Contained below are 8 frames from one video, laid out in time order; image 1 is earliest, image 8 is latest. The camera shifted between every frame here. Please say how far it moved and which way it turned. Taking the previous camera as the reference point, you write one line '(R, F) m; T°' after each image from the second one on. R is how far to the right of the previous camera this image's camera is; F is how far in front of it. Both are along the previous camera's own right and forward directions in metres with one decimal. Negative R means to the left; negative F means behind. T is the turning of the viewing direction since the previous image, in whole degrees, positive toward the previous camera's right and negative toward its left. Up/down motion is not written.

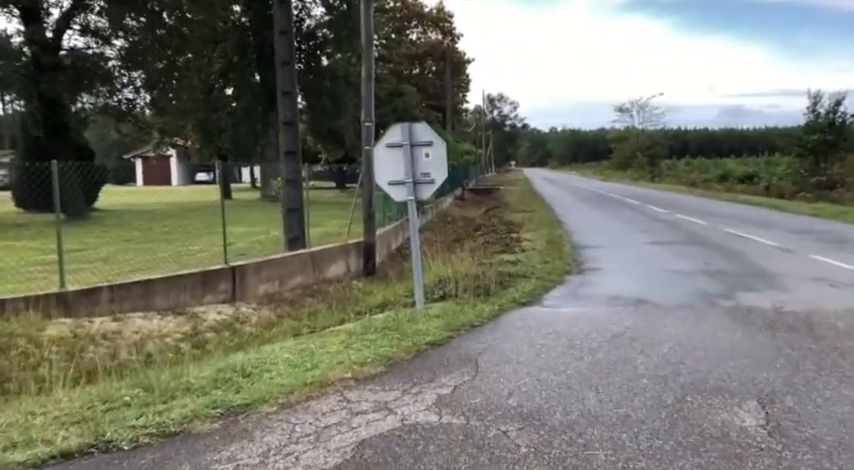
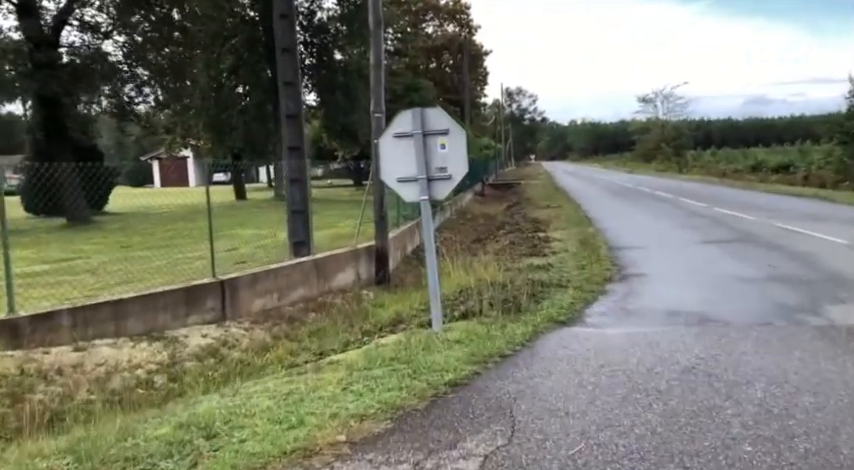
(0.0, +1.4) m; -1°
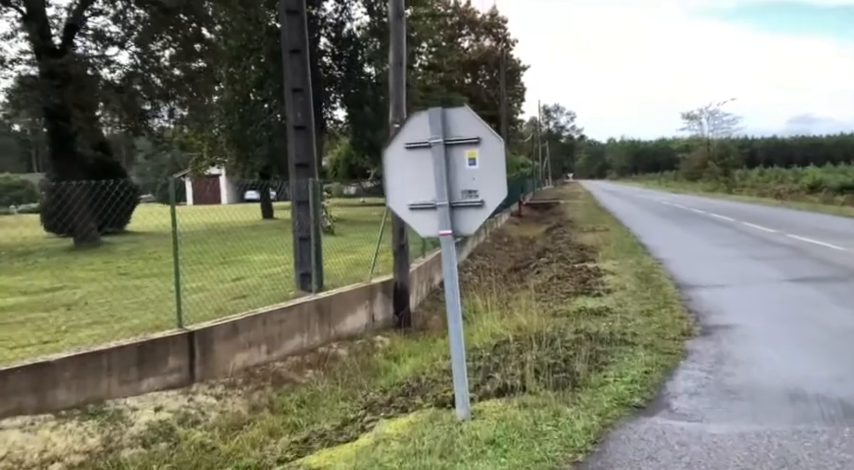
(+0.1, +2.0) m; -3°
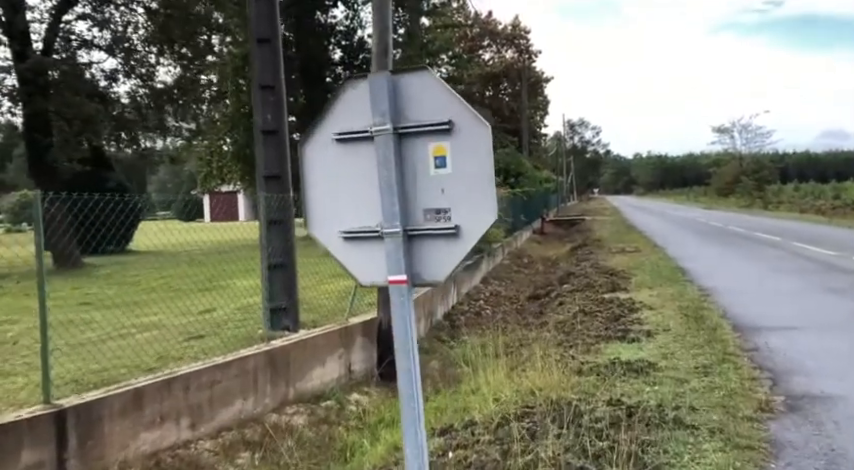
(+0.3, +2.1) m; -2°
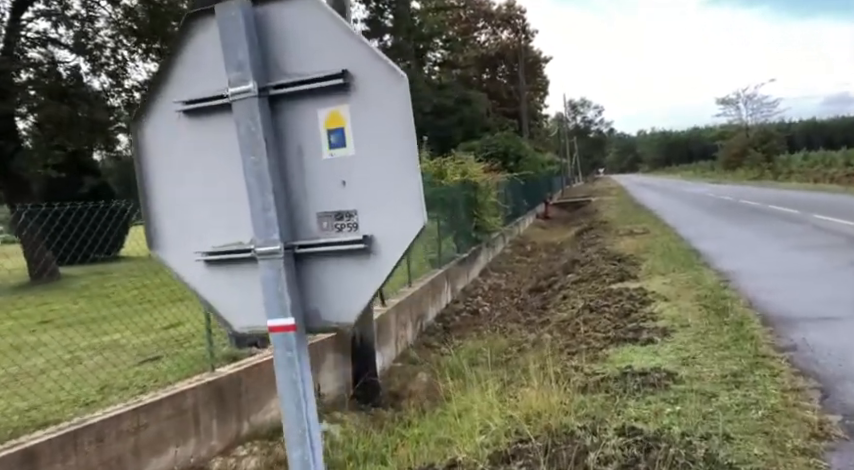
(+0.3, +1.1) m; -1°
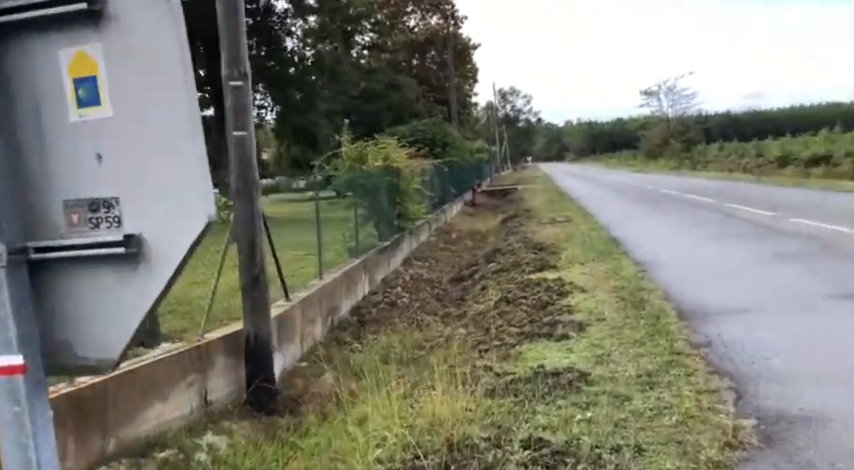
(+0.2, +0.5) m; +5°
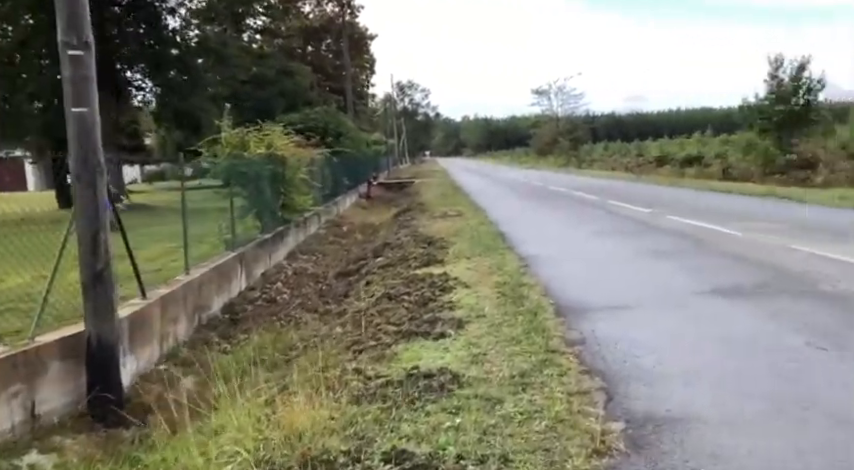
(+0.2, +0.3) m; +7°
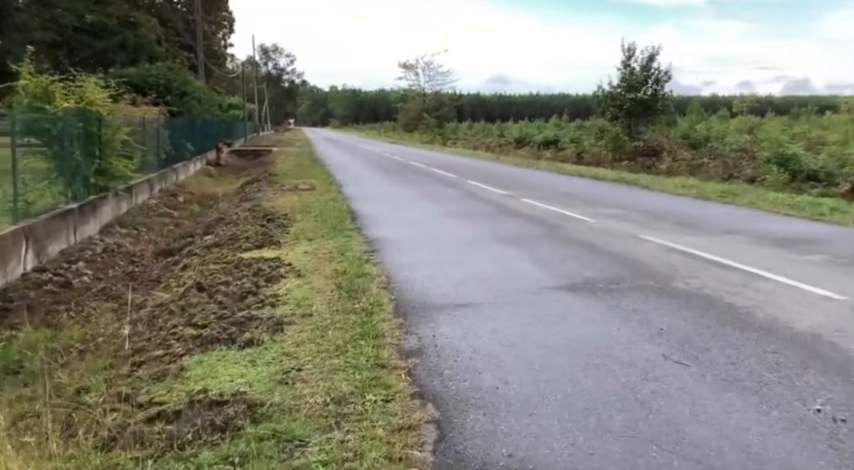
(+0.4, +1.1) m; +10°
